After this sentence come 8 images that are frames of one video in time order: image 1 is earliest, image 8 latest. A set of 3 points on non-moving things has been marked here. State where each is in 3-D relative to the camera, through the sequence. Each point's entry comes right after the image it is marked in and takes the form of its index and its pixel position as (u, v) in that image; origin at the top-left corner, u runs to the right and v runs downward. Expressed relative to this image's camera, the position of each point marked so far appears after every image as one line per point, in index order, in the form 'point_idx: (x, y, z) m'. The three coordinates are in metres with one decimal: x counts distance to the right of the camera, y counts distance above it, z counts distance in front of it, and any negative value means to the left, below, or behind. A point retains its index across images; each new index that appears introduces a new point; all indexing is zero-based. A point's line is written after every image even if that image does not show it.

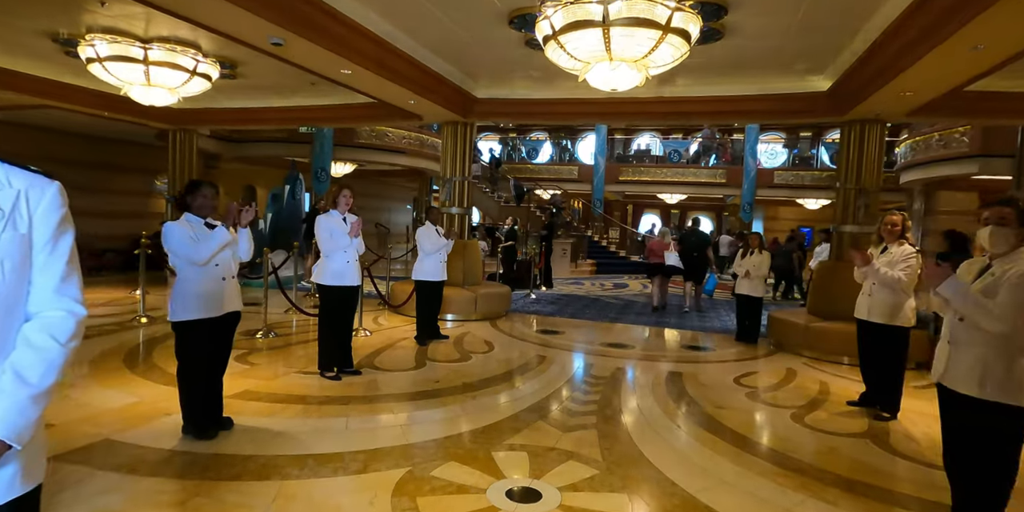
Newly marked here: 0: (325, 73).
0: (-2.1, +2.0, +5.7) m
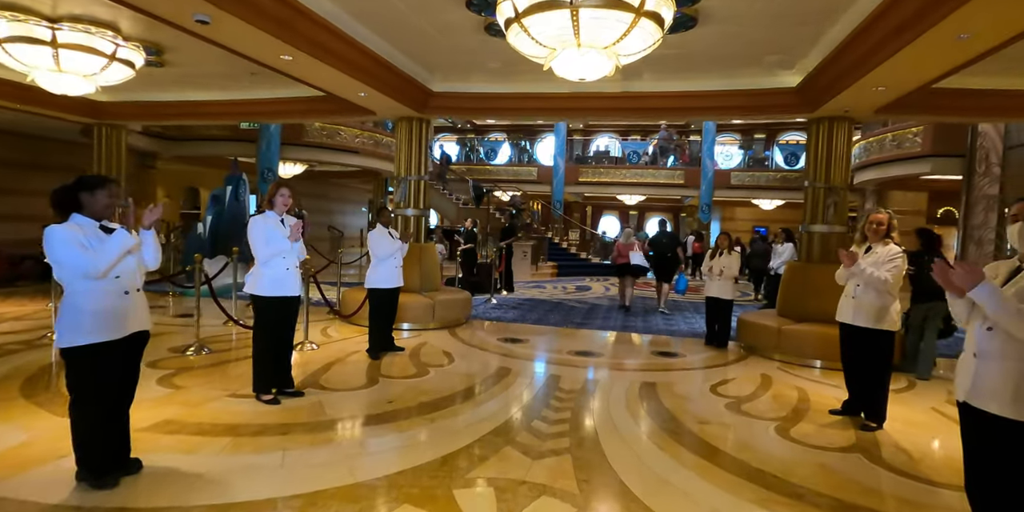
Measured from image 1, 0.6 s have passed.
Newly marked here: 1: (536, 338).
0: (-2.5, +2.0, +5.1) m
1: (+0.3, -1.0, +6.3) m
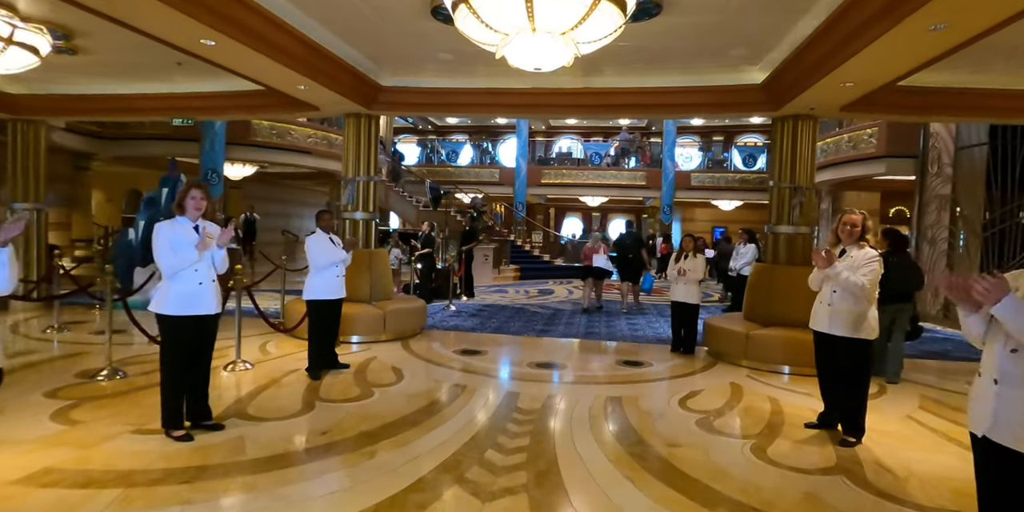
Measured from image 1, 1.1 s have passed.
0: (-2.9, +1.9, +4.6) m
1: (-0.2, -1.1, +5.9) m
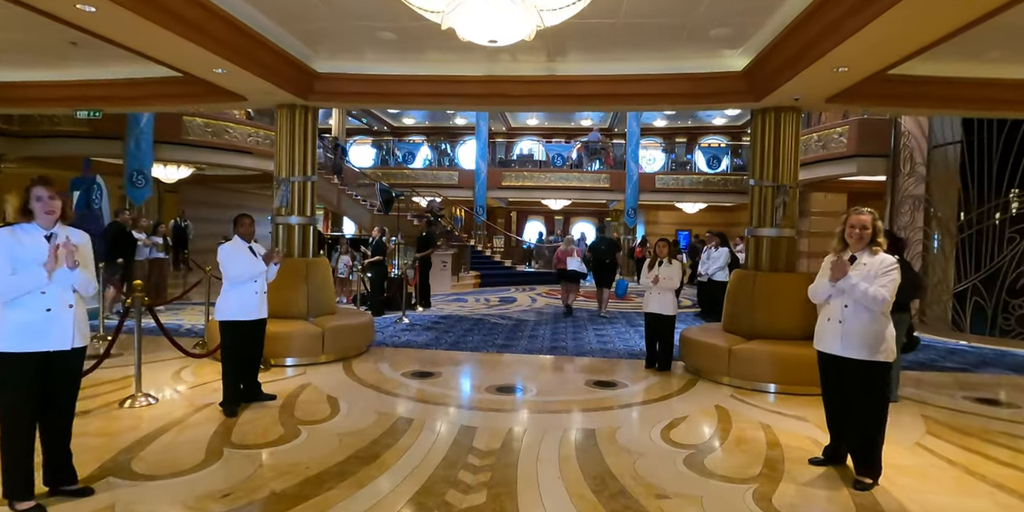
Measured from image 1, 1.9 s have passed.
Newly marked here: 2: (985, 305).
0: (-3.3, +1.8, +3.7) m
1: (-0.6, -1.1, +5.3) m
2: (+6.5, -0.7, +7.1) m
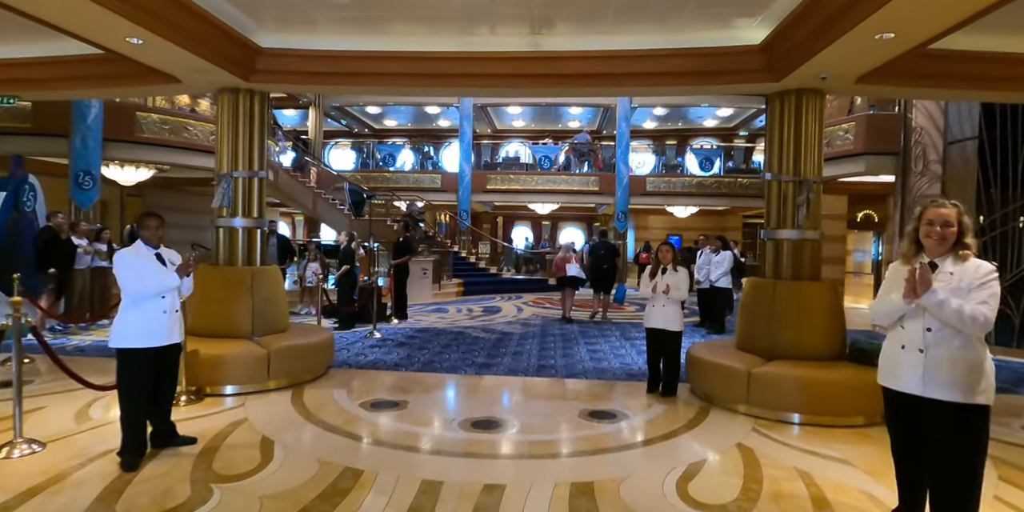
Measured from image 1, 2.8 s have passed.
0: (-3.4, +1.7, +2.9) m
1: (-0.8, -1.2, +4.5) m
2: (+6.3, -0.7, +6.5) m
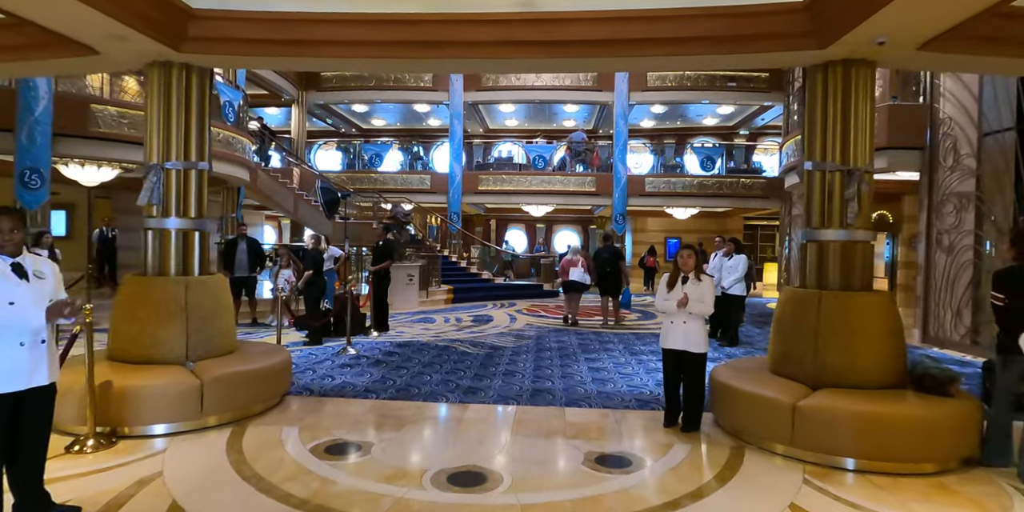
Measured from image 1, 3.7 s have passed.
0: (-3.5, +1.7, +2.1) m
1: (-0.8, -1.3, +3.7) m
2: (+6.2, -0.8, +5.8) m
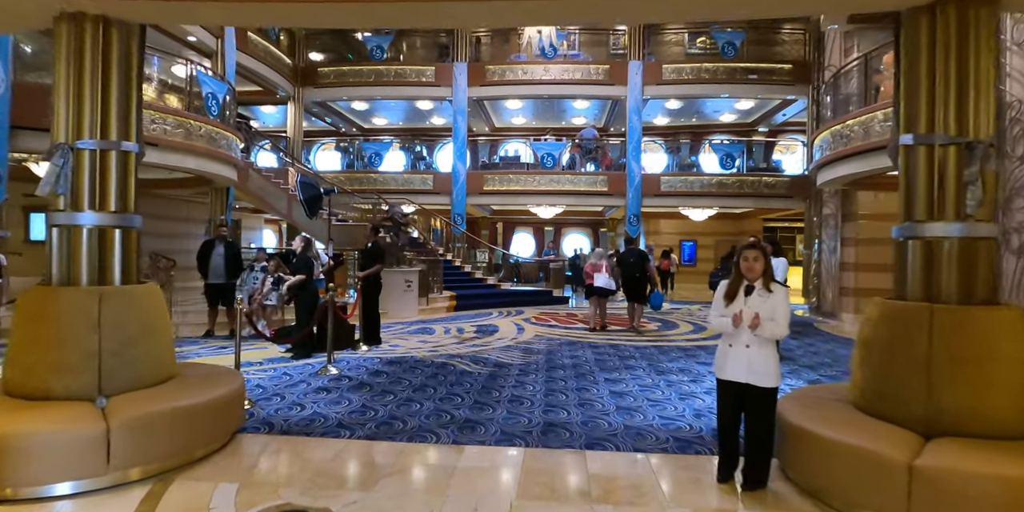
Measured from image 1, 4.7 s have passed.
0: (-3.5, +1.6, +1.3) m
1: (-0.8, -1.3, +2.8) m
2: (+6.3, -0.8, +4.9) m
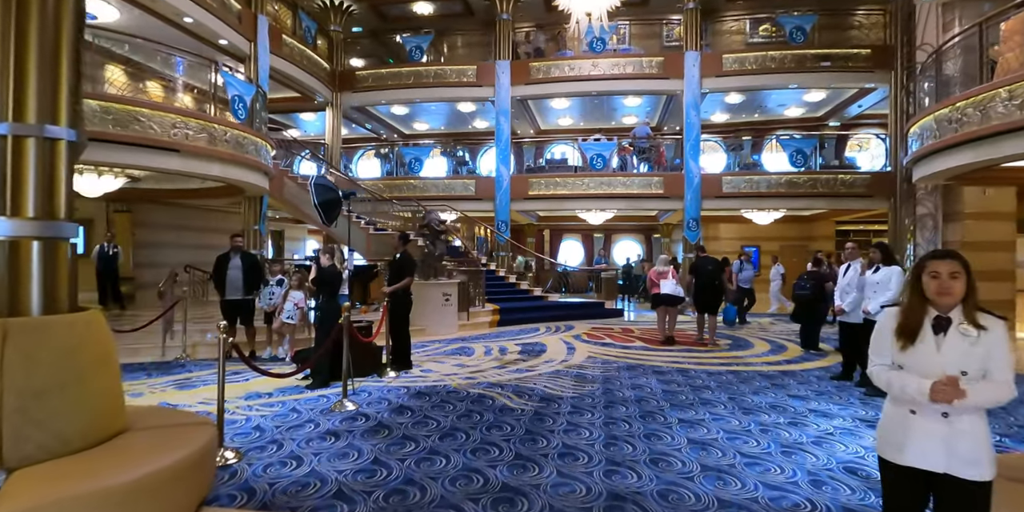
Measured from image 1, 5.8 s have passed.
0: (-3.4, +1.6, +0.7) m
1: (-0.6, -1.4, +1.9) m
2: (+6.6, -0.8, +3.3) m
